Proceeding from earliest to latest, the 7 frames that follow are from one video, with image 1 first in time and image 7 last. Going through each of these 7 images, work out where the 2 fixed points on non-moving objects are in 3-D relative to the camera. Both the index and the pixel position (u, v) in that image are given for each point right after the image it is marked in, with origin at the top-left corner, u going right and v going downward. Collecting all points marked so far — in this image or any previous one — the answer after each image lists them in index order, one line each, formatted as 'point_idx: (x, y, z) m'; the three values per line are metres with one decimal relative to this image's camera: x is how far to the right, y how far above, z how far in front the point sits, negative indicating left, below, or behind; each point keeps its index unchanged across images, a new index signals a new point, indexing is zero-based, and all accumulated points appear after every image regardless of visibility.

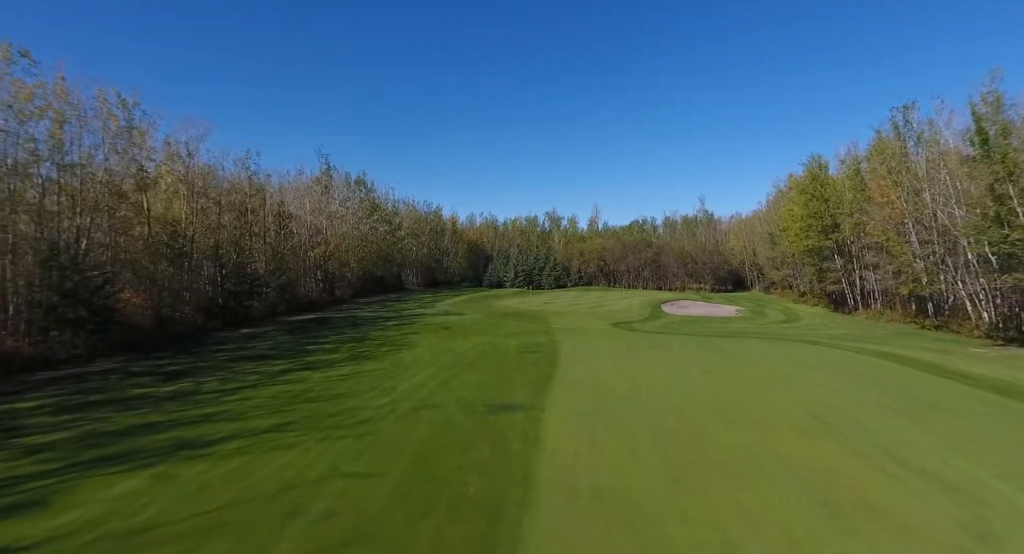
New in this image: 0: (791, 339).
0: (+11.4, -2.5, +19.6) m
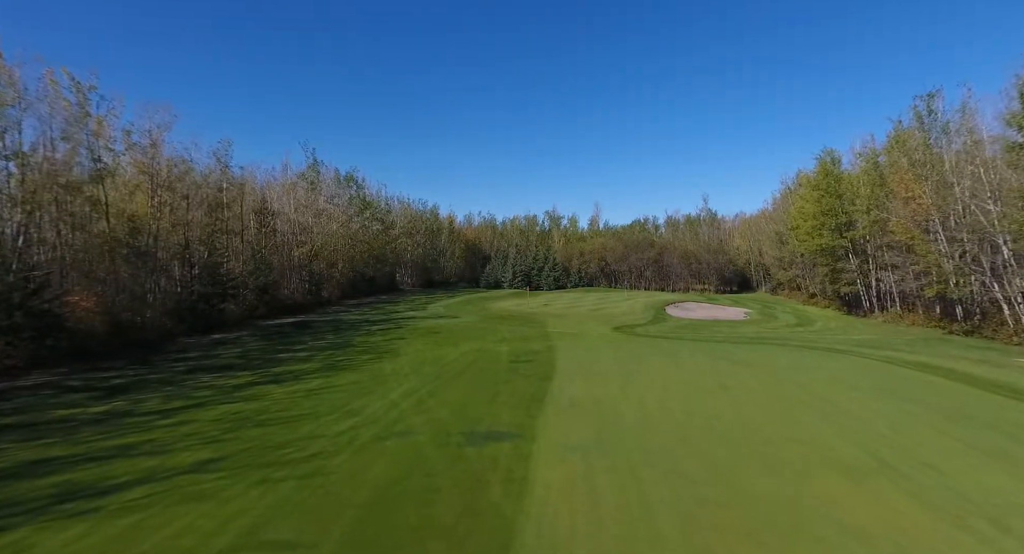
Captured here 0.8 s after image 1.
0: (+11.1, -2.6, +18.0) m
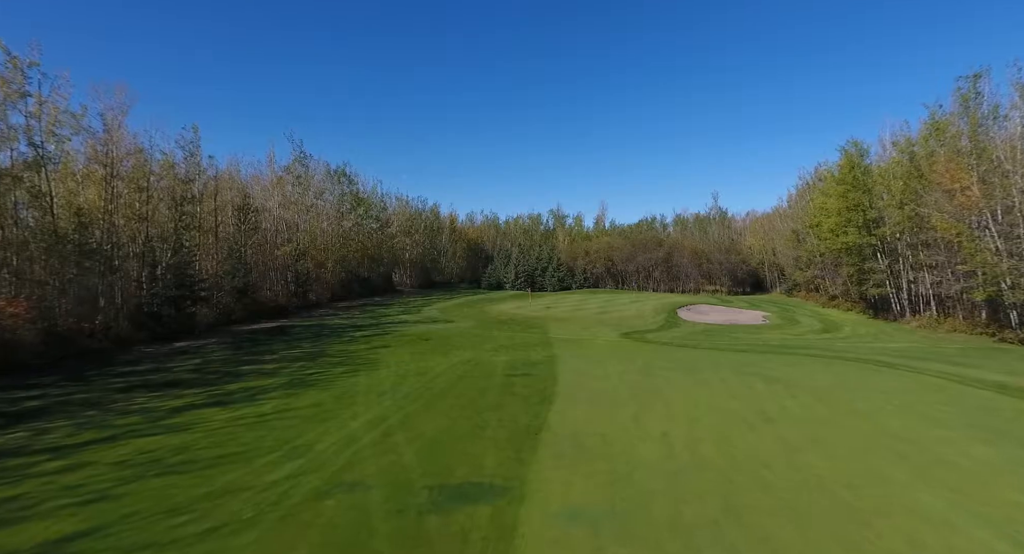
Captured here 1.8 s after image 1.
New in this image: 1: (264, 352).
0: (+11.0, -2.6, +15.9) m
1: (-8.2, -2.5, +15.8) m
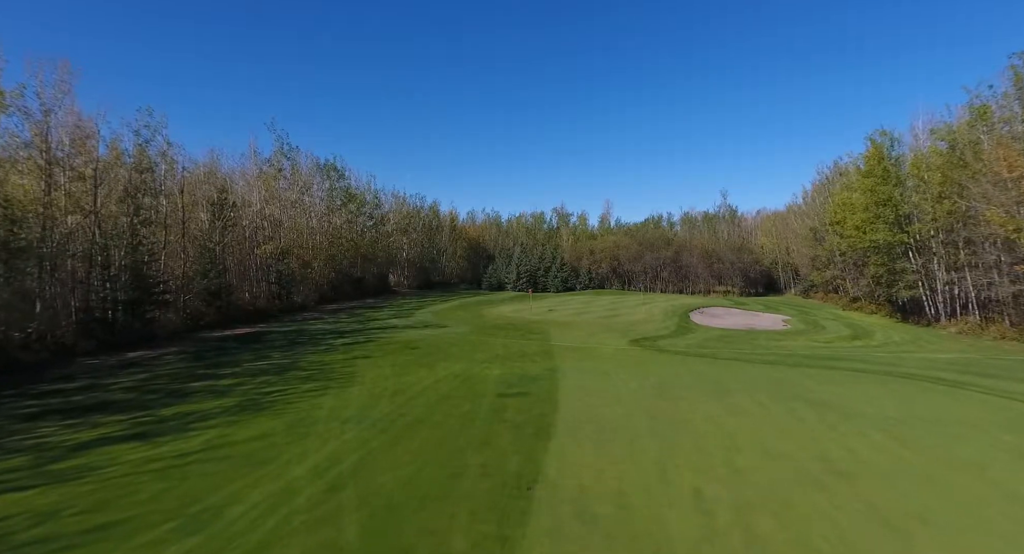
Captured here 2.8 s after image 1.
0: (+10.9, -2.7, +13.8) m
1: (-8.3, -2.5, +13.9) m
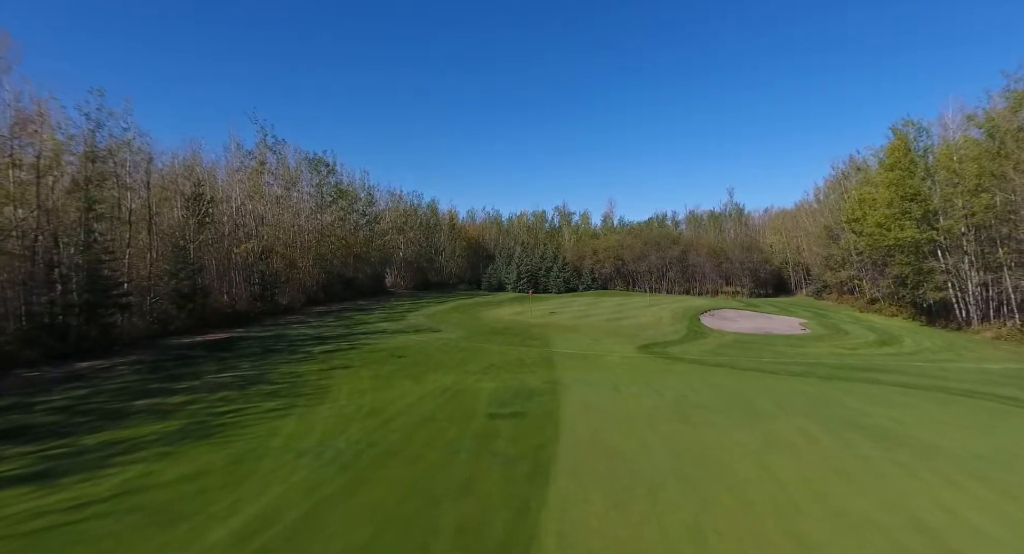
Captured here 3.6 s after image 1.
0: (+10.8, -2.7, +12.2) m
1: (-8.4, -2.5, +12.3) m
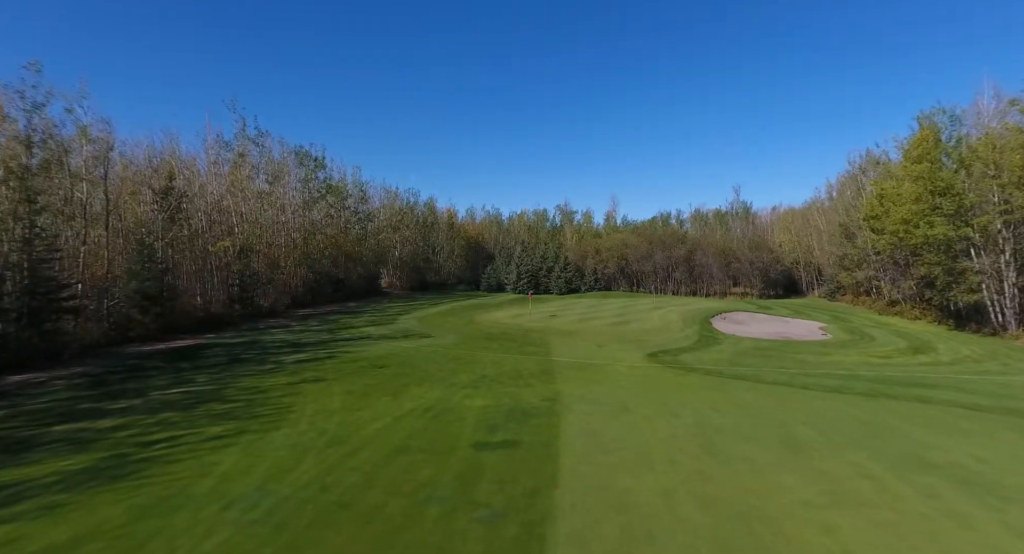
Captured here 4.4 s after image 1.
0: (+10.6, -2.7, +10.5) m
1: (-8.6, -2.6, +10.7) m
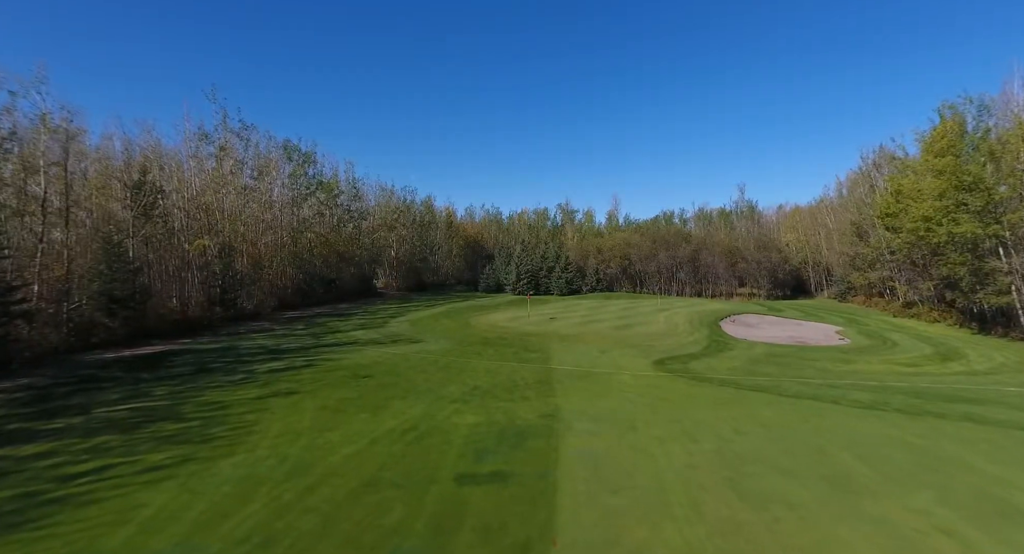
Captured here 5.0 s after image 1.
0: (+10.5, -2.7, +9.2) m
1: (-8.7, -2.6, +9.5) m
